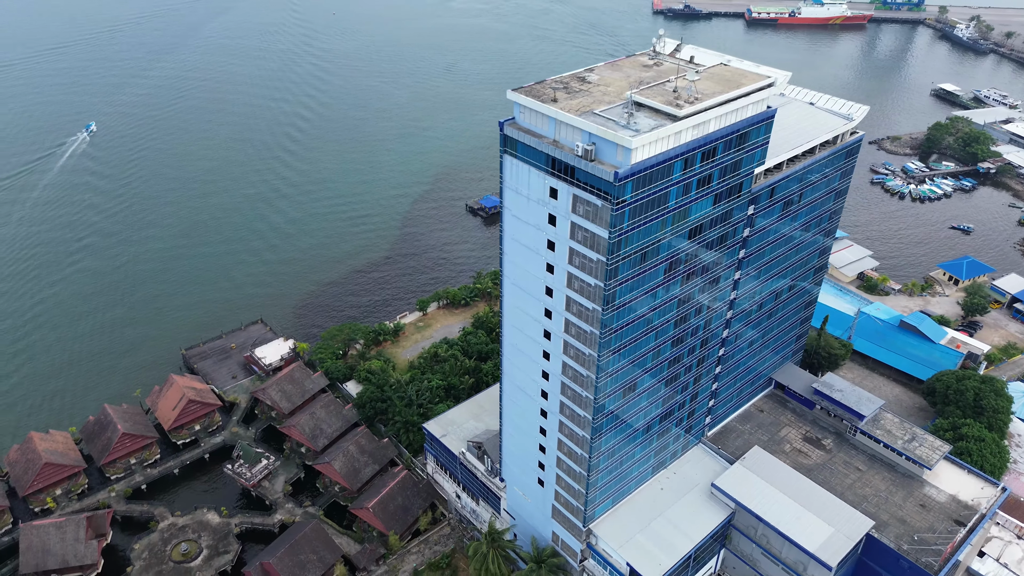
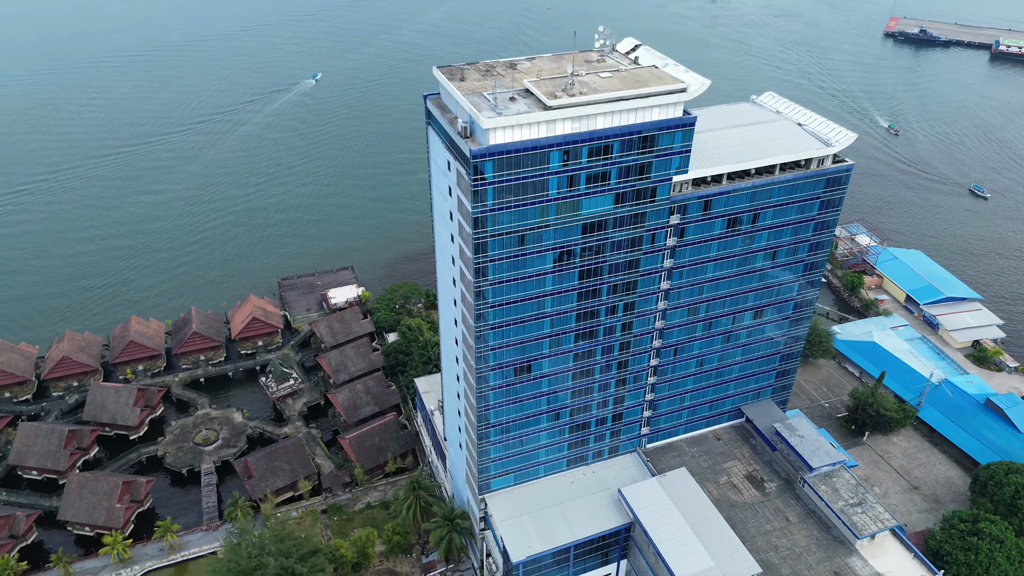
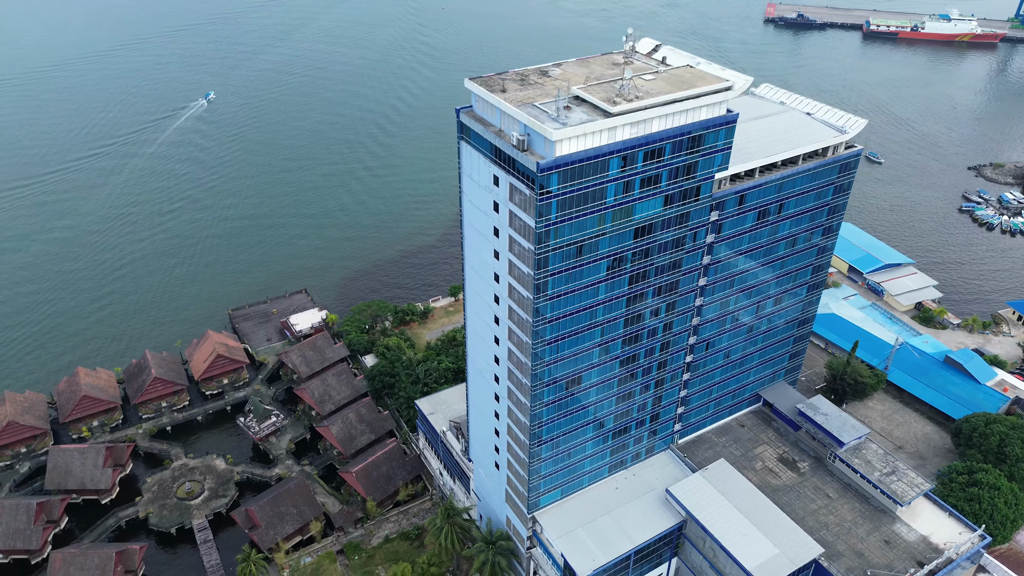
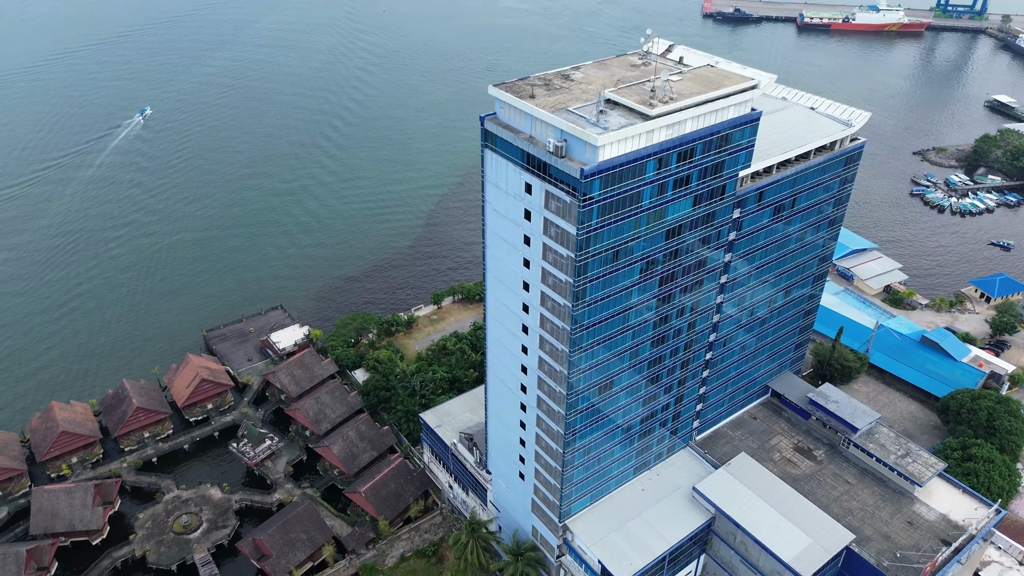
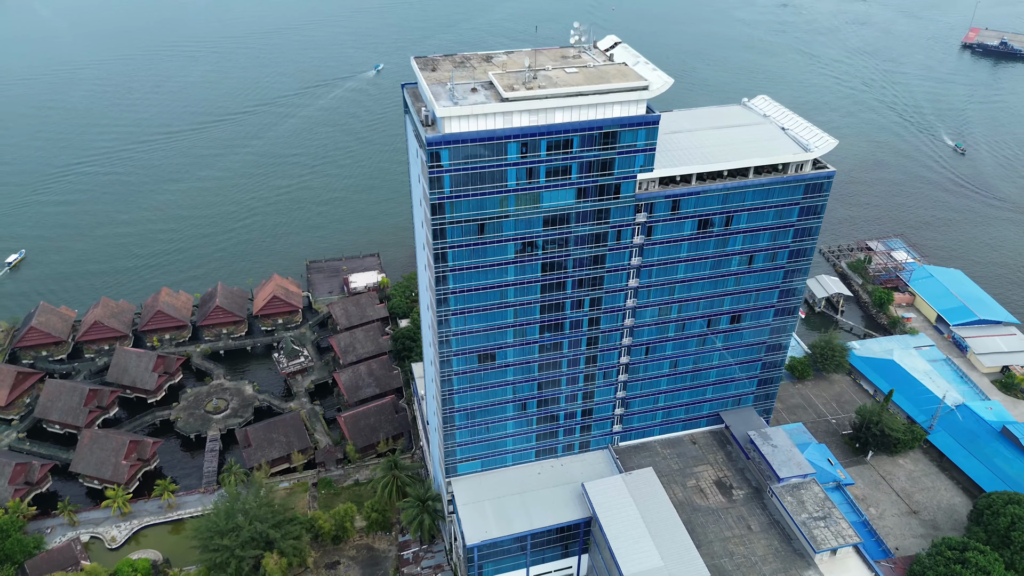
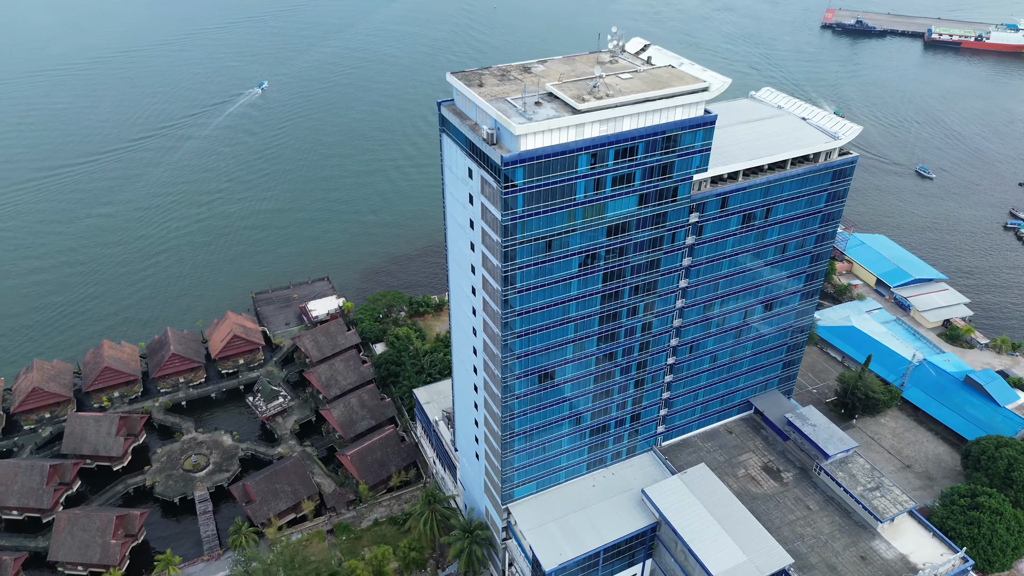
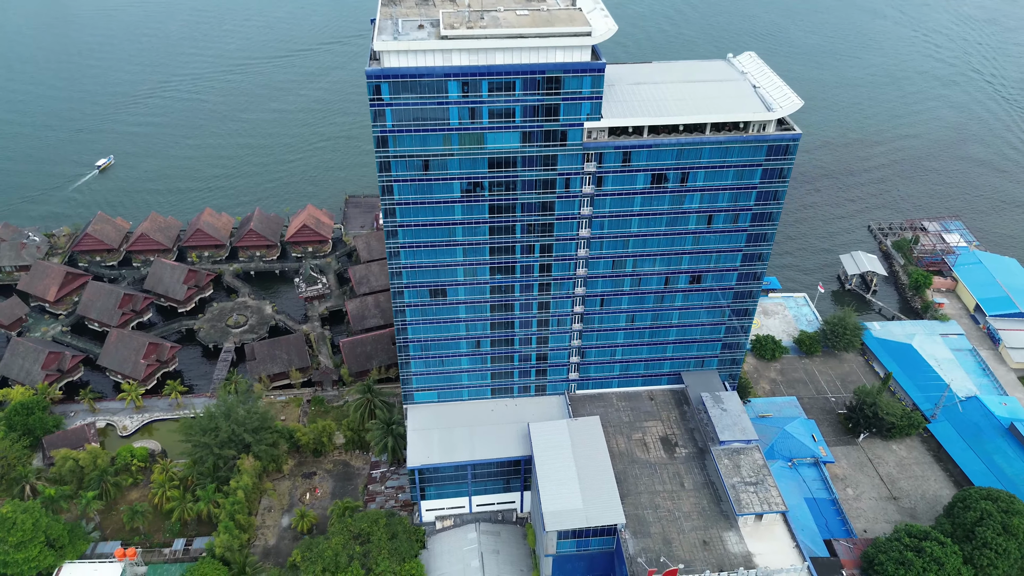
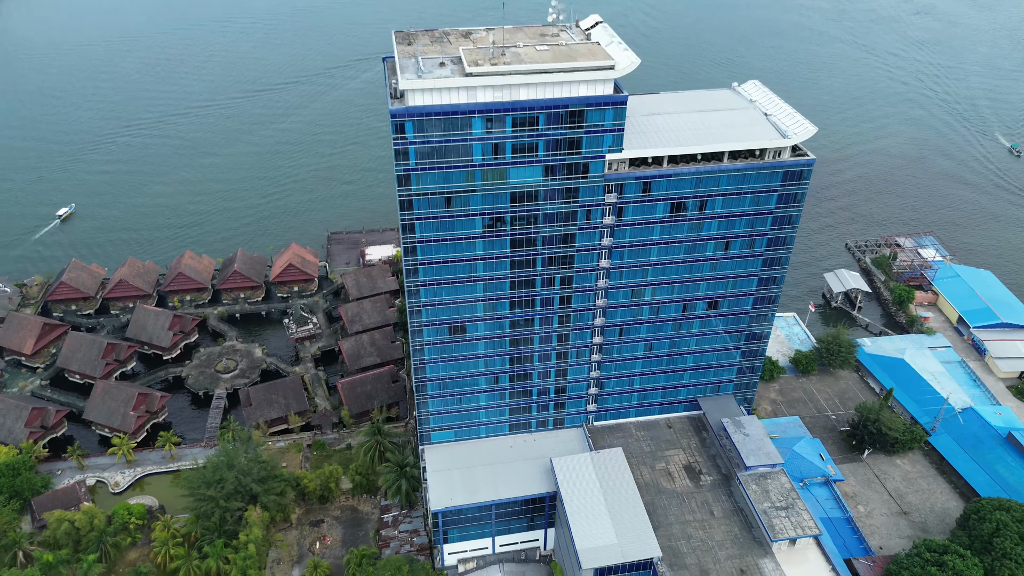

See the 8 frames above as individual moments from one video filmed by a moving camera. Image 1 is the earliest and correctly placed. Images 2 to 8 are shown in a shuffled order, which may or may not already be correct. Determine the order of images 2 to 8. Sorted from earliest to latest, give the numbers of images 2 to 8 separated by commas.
4, 3, 6, 2, 5, 8, 7
